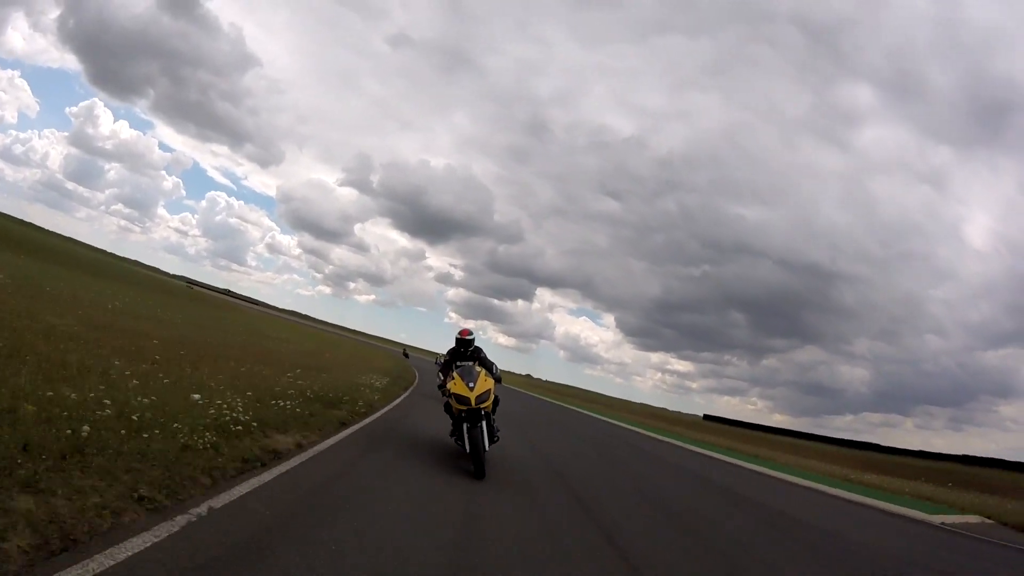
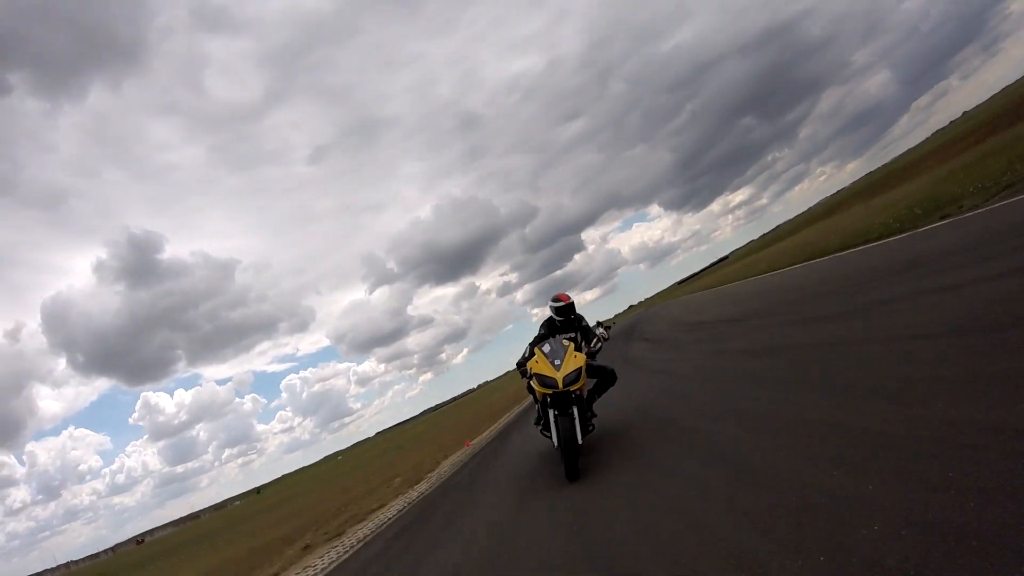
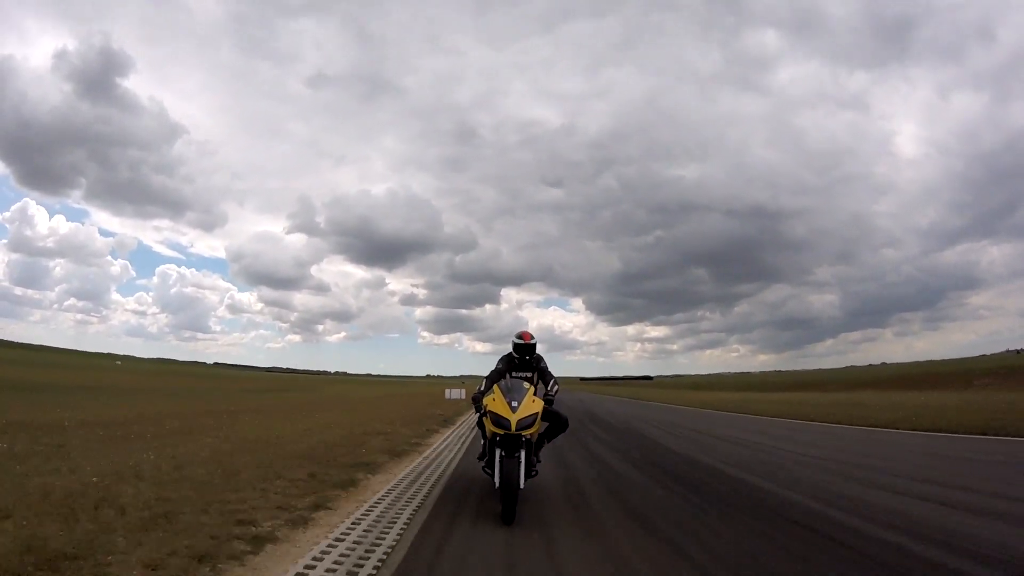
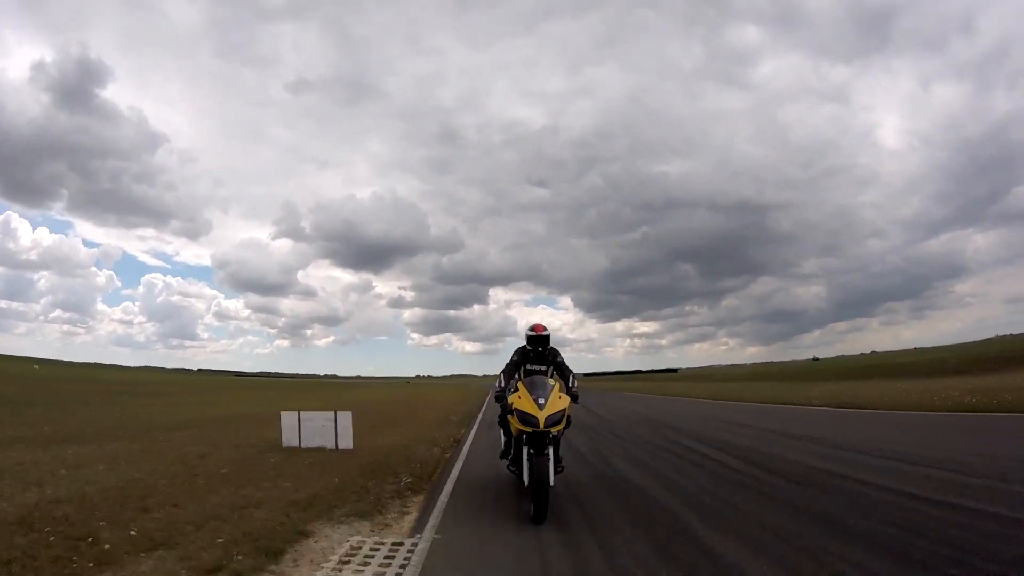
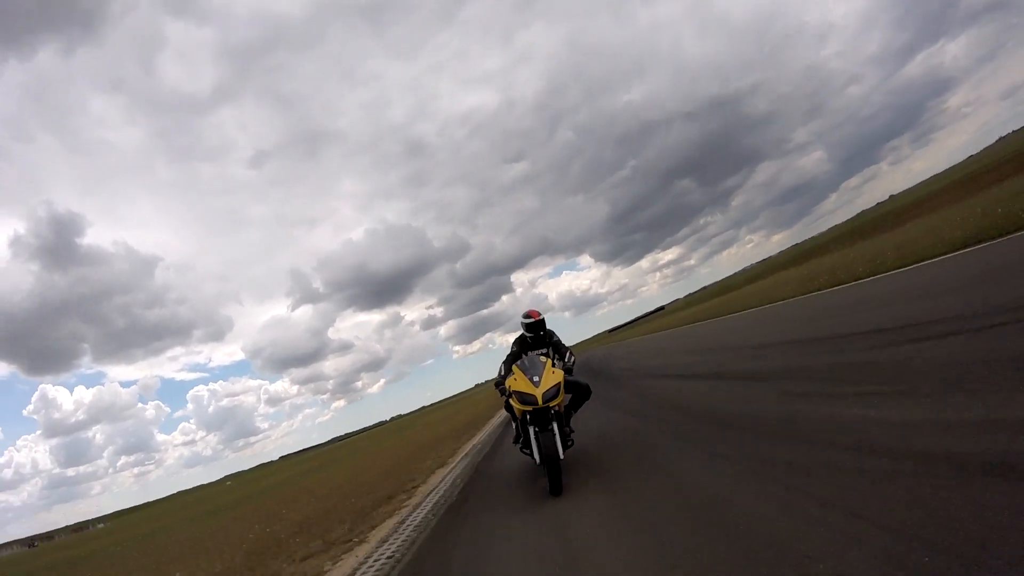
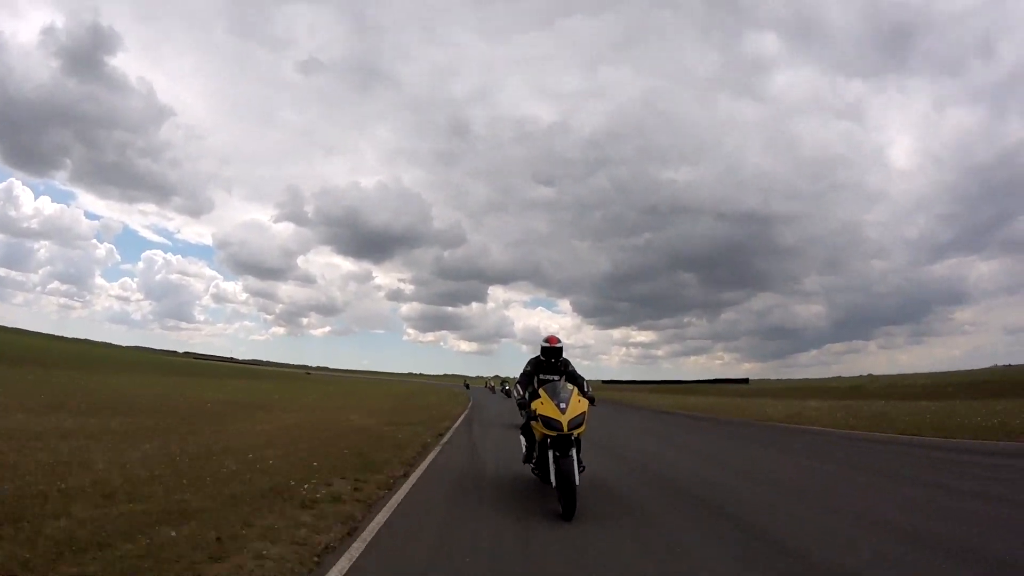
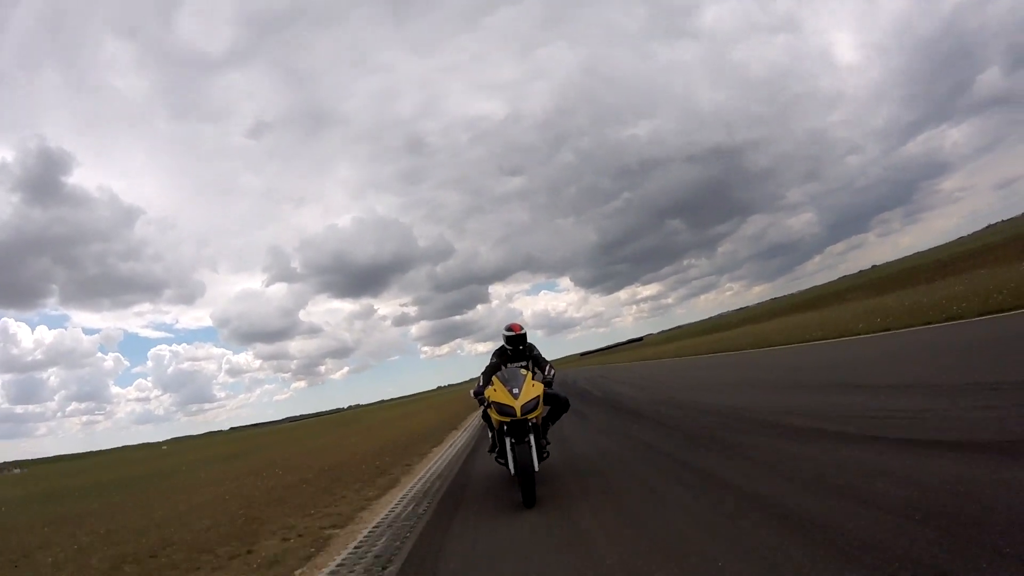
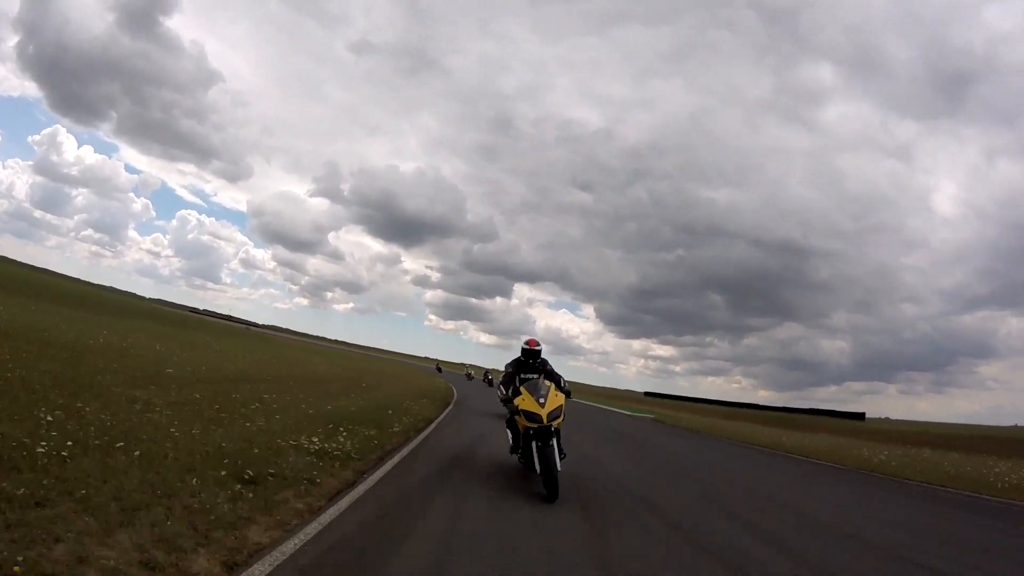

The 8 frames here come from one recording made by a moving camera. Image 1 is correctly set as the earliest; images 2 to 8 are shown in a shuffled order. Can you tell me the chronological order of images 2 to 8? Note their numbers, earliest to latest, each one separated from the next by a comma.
8, 6, 4, 3, 7, 5, 2
